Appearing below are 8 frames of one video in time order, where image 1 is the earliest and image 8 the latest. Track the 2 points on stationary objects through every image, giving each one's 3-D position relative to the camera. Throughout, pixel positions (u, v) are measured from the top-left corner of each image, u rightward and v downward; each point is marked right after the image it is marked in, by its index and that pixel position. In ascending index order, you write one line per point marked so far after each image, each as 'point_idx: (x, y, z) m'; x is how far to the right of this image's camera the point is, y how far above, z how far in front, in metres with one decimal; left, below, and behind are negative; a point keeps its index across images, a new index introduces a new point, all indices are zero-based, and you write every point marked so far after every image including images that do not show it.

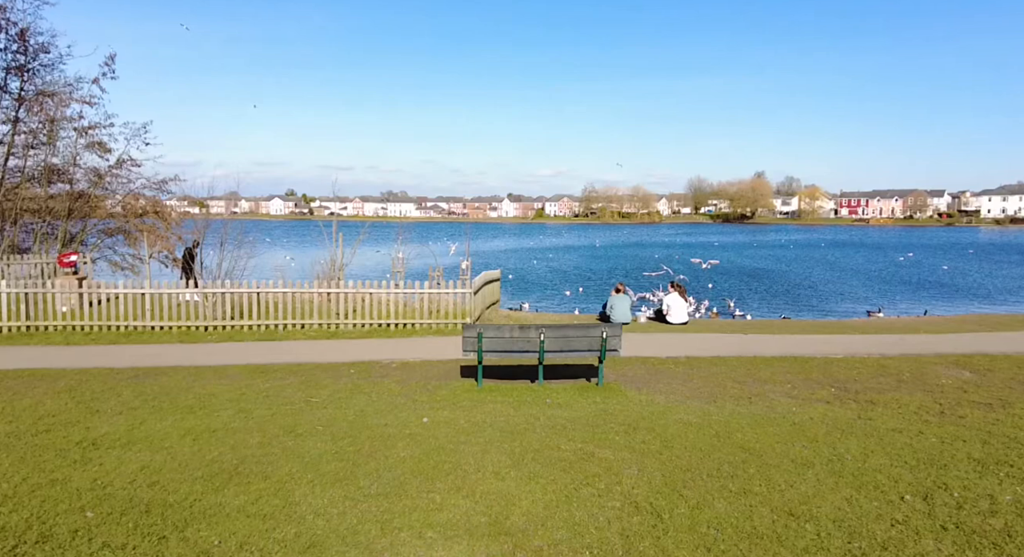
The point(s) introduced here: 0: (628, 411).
0: (+1.3, -1.5, +7.8) m
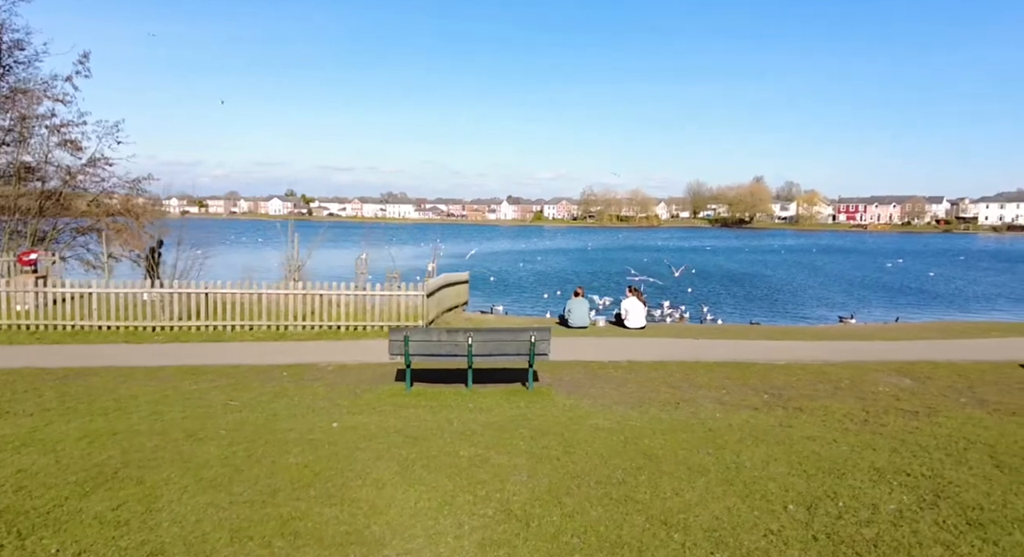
0: (+0.4, -1.6, +7.8) m
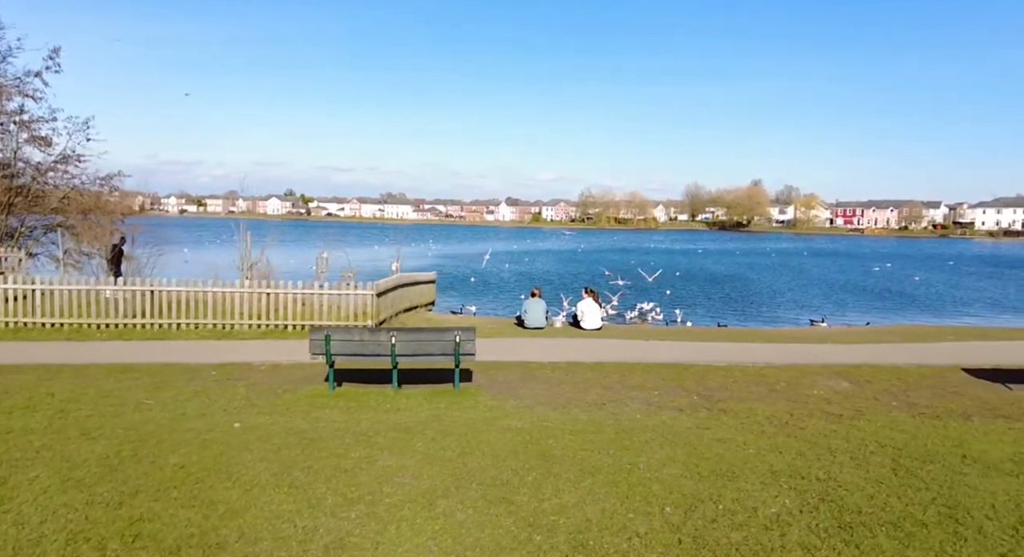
0: (-0.6, -1.6, +7.7) m
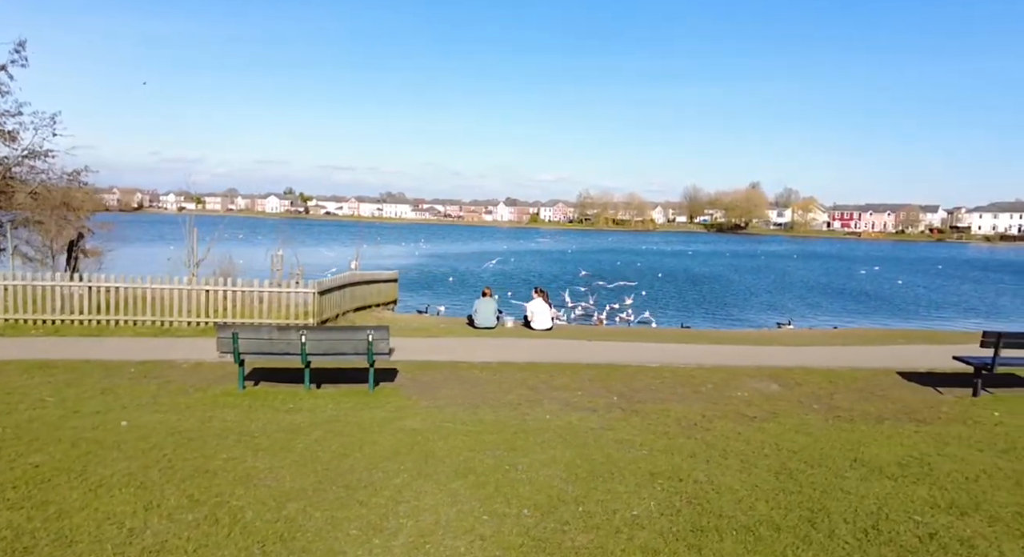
0: (-1.7, -1.5, +7.6) m
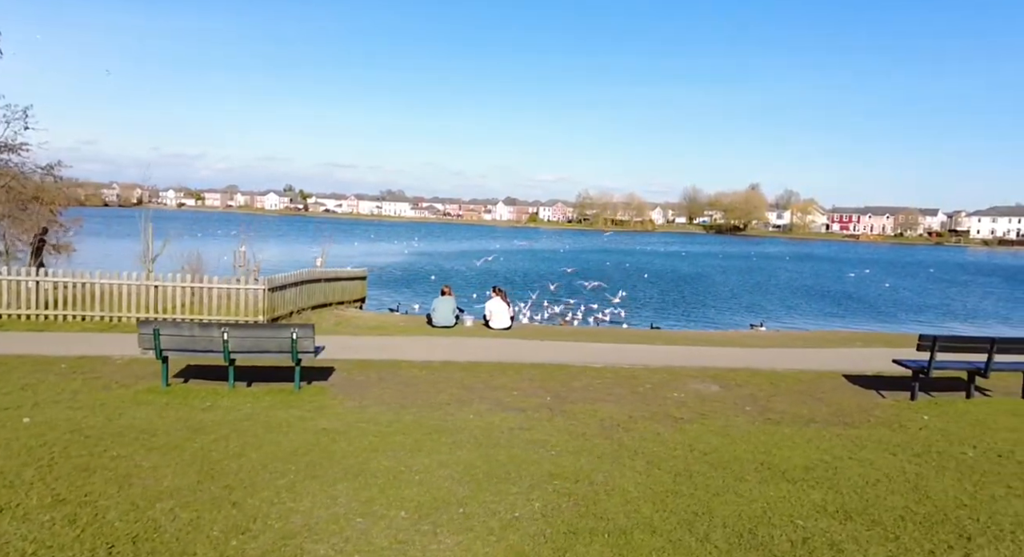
0: (-2.6, -1.5, +7.5) m
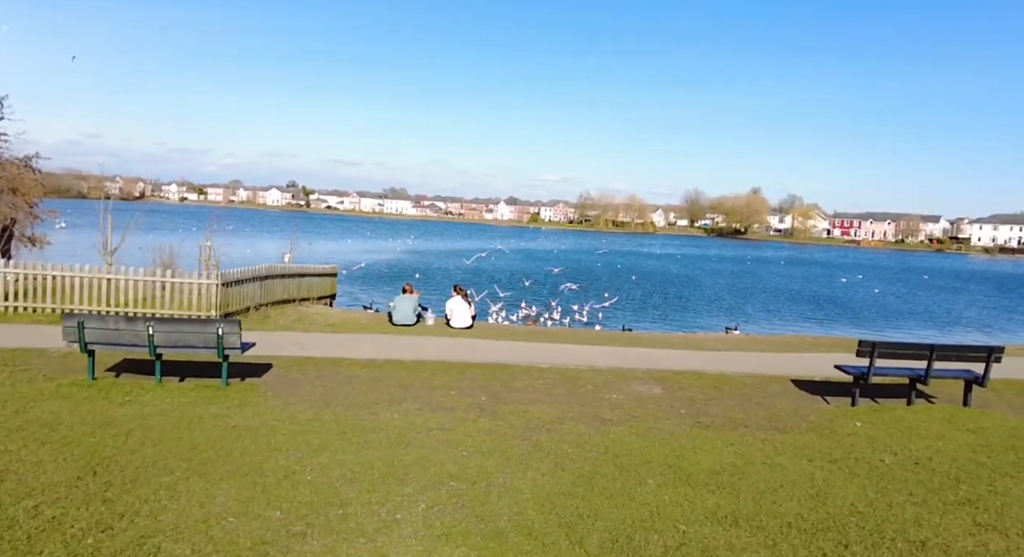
0: (-3.5, -1.4, +7.4) m
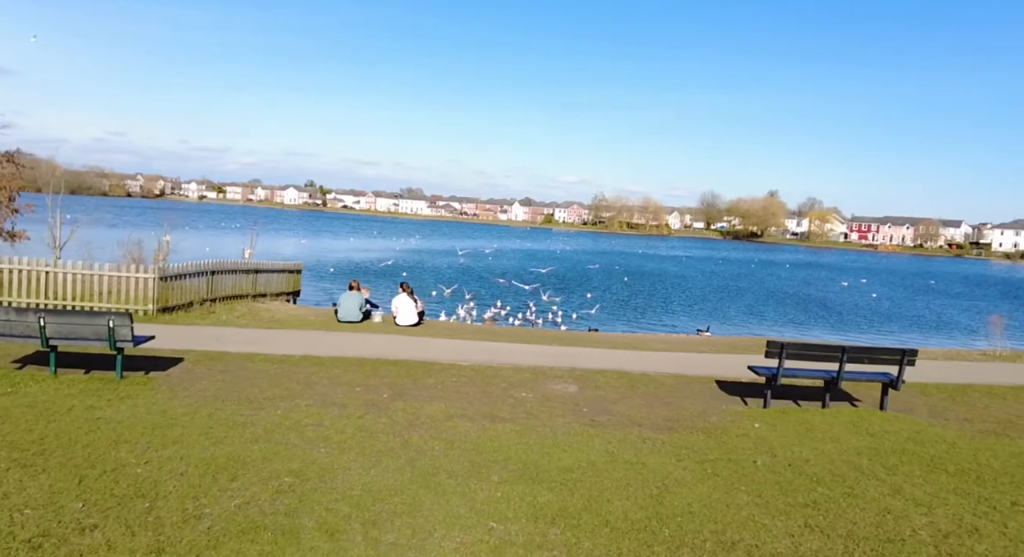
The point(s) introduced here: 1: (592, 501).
0: (-4.9, -1.4, +7.4) m
1: (+0.6, -1.8, +5.5) m
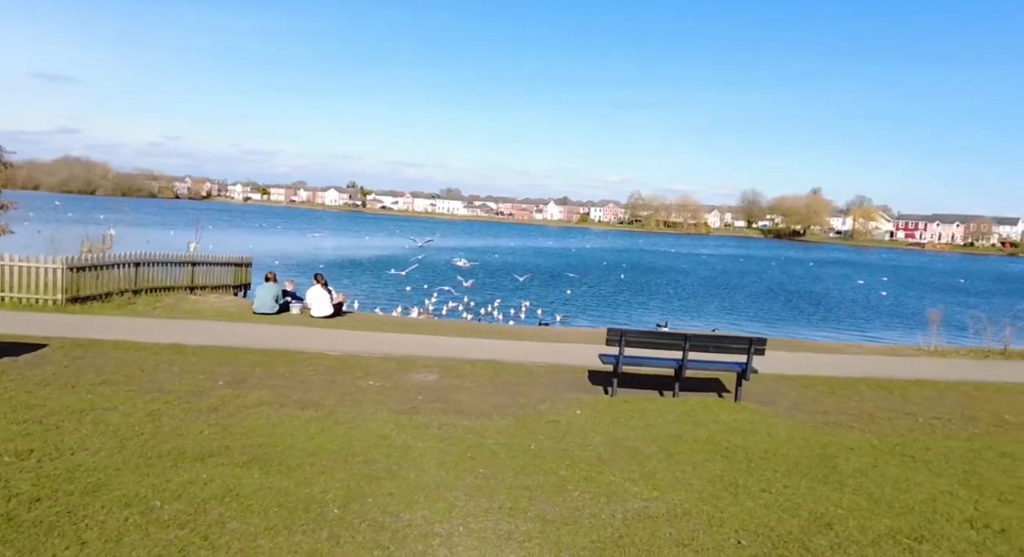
0: (-7.1, -1.2, +7.6) m
1: (-1.7, -1.6, +5.5) m
